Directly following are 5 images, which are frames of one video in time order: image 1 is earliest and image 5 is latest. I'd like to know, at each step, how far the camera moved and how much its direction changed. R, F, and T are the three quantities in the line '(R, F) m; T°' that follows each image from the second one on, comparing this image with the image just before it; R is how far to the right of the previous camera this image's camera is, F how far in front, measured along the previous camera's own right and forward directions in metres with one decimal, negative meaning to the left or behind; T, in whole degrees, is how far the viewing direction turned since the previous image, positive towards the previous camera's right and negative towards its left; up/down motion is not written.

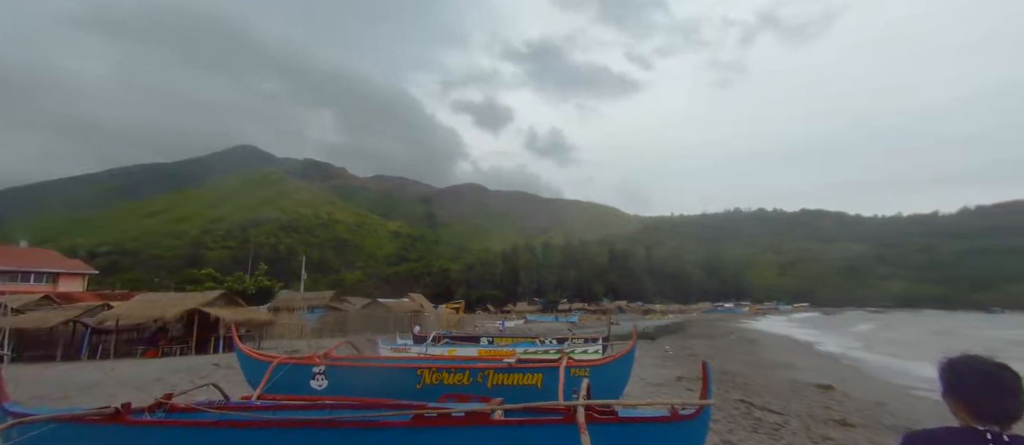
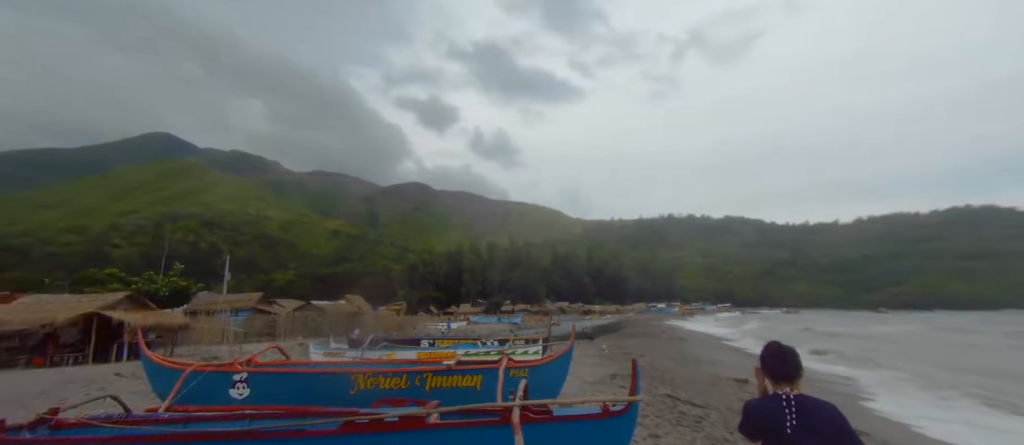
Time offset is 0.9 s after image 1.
(+0.1, 0.0) m; +7°
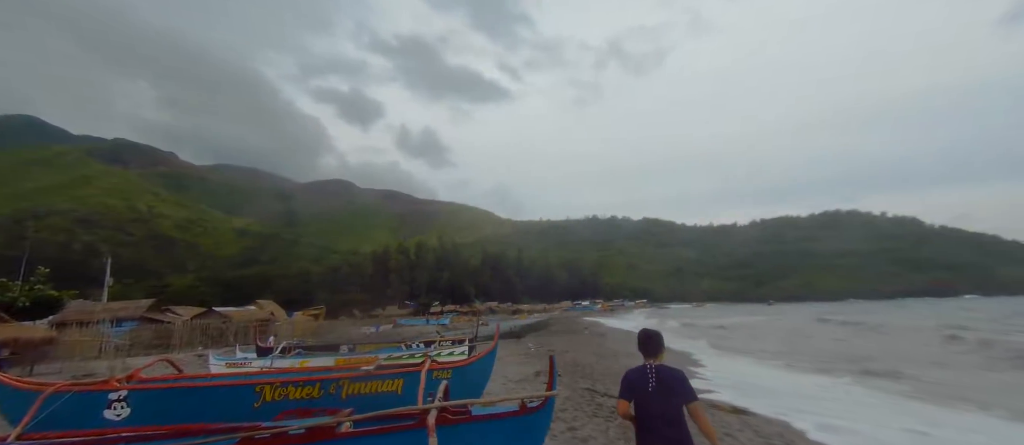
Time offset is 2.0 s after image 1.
(+0.2, 0.0) m; +9°
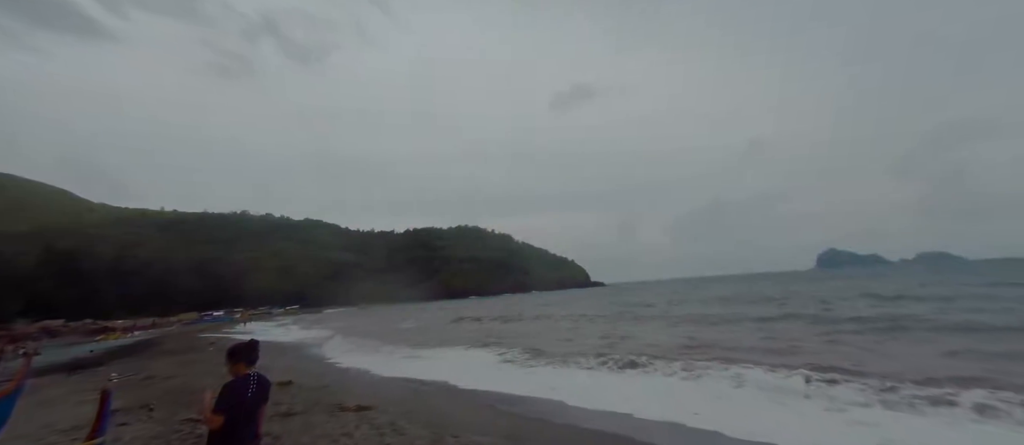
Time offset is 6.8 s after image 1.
(+1.0, +0.8) m; +41°
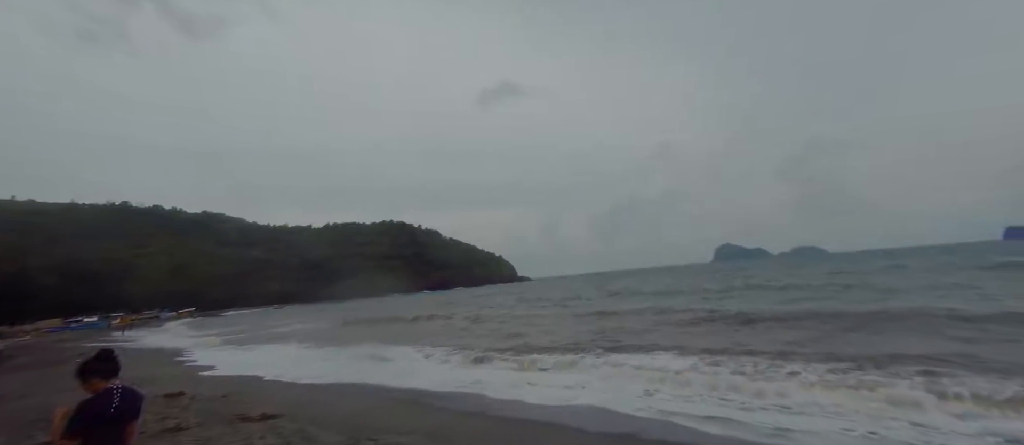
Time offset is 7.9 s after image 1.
(0.0, +0.4) m; +9°
